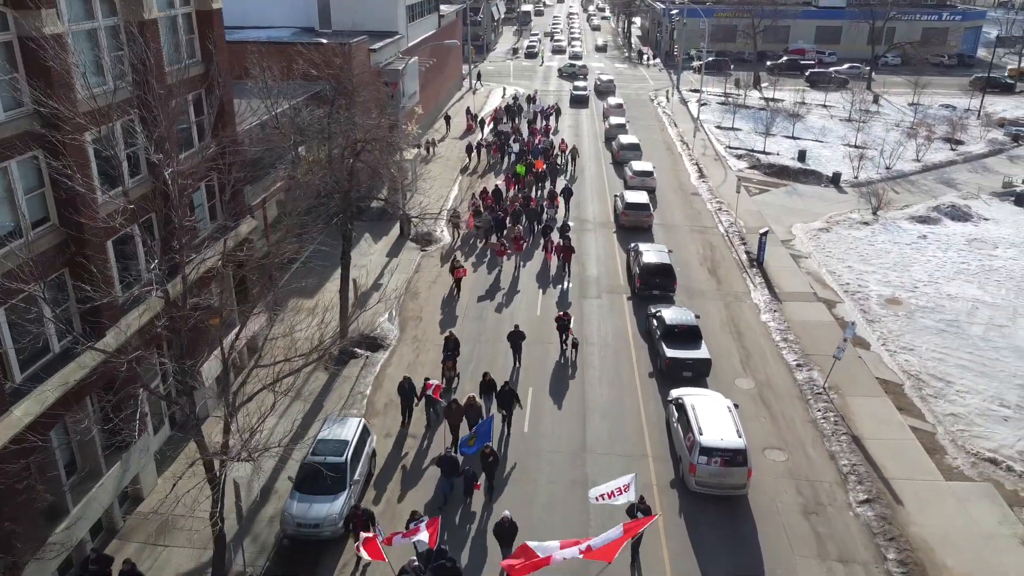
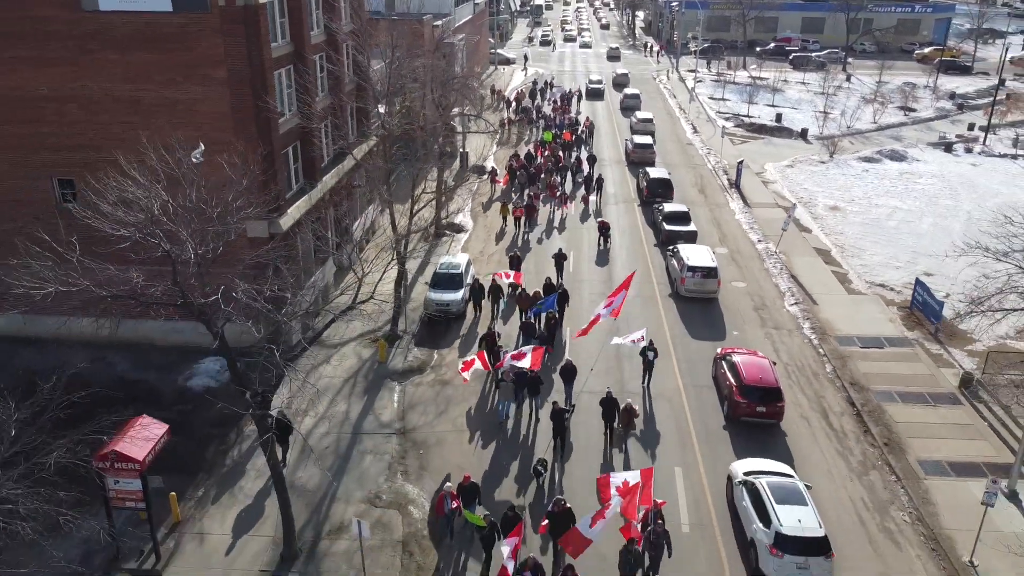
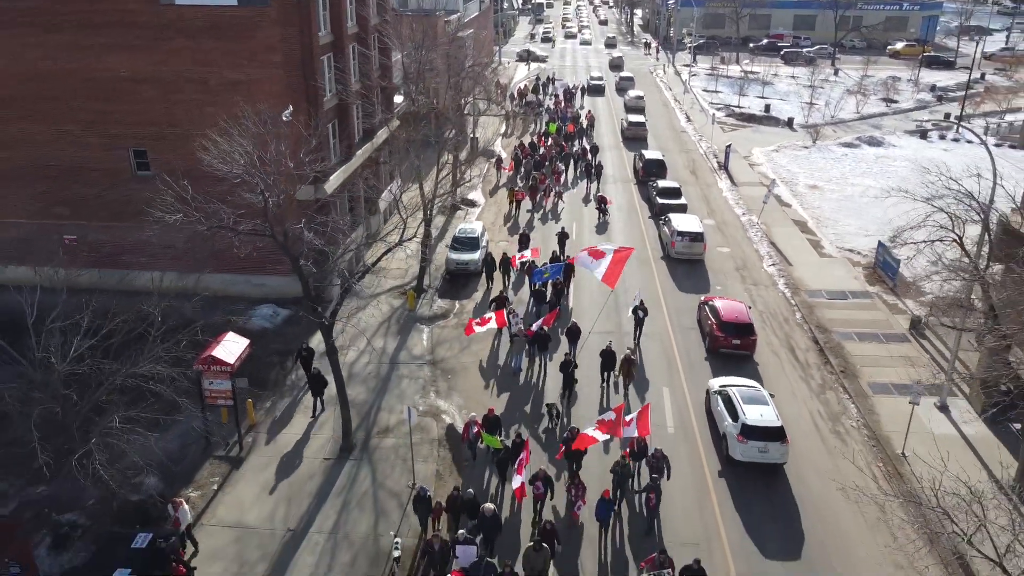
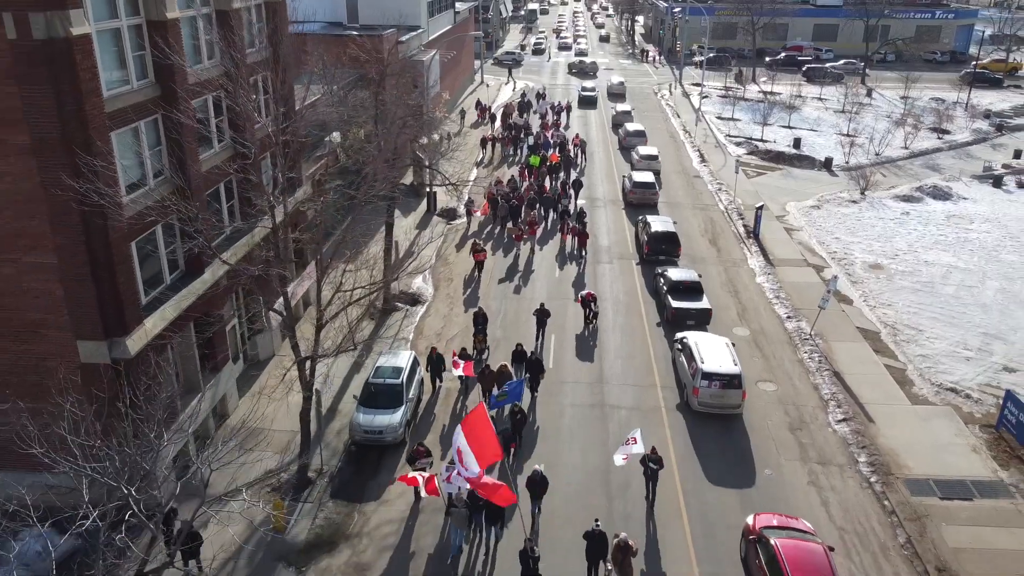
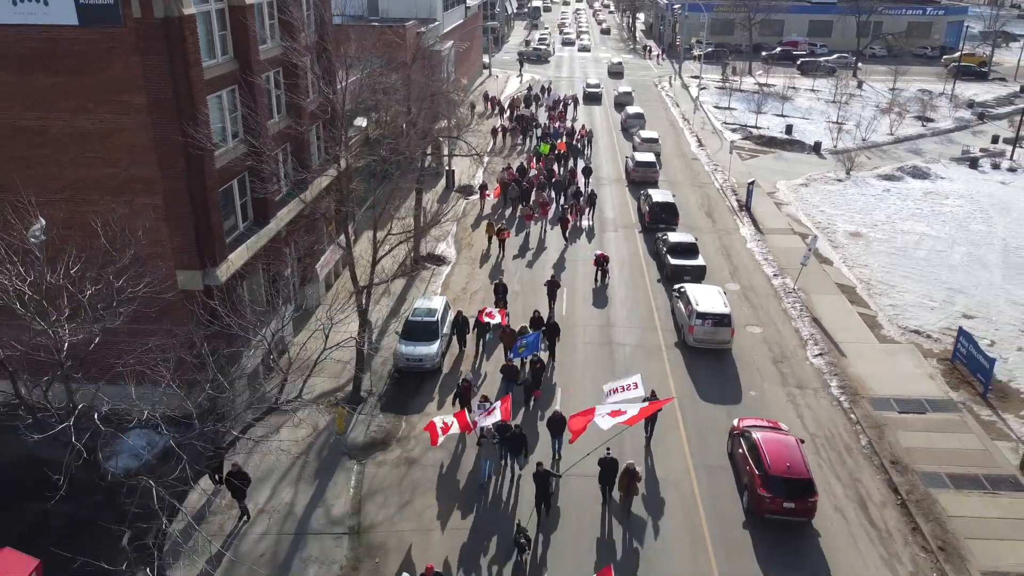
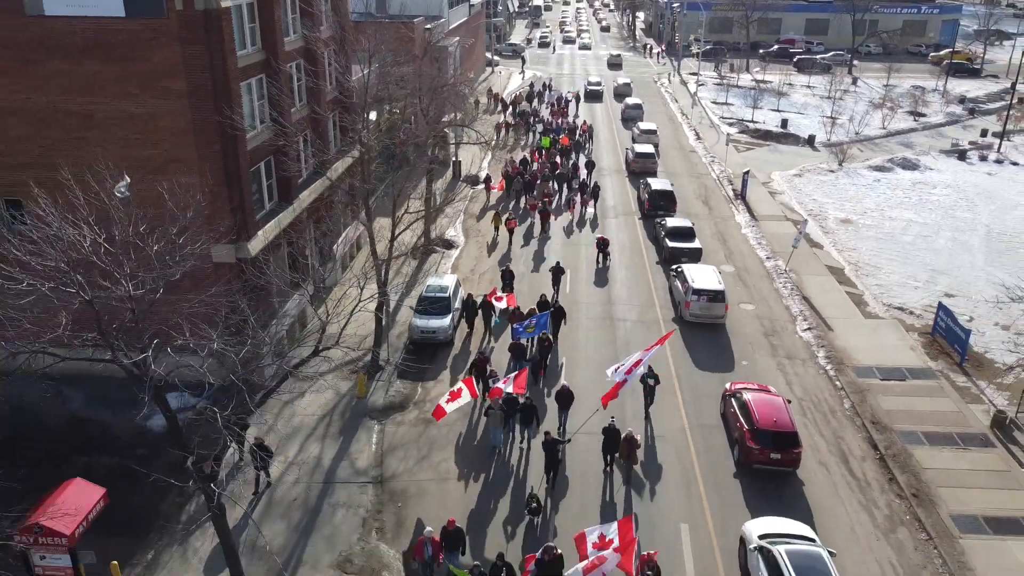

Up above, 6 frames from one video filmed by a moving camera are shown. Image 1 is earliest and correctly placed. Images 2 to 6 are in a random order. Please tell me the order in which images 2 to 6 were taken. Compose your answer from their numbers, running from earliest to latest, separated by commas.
4, 5, 6, 2, 3
